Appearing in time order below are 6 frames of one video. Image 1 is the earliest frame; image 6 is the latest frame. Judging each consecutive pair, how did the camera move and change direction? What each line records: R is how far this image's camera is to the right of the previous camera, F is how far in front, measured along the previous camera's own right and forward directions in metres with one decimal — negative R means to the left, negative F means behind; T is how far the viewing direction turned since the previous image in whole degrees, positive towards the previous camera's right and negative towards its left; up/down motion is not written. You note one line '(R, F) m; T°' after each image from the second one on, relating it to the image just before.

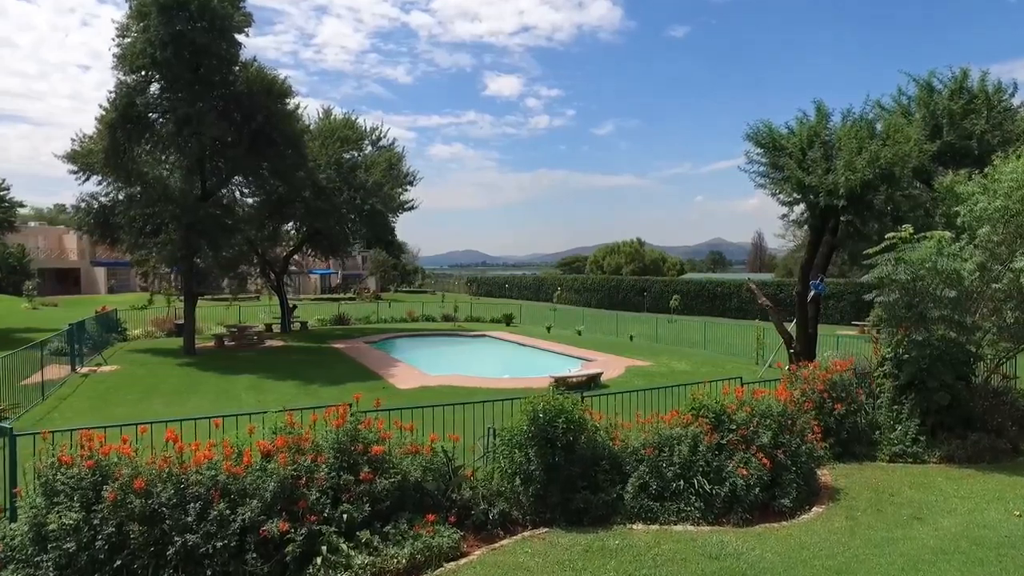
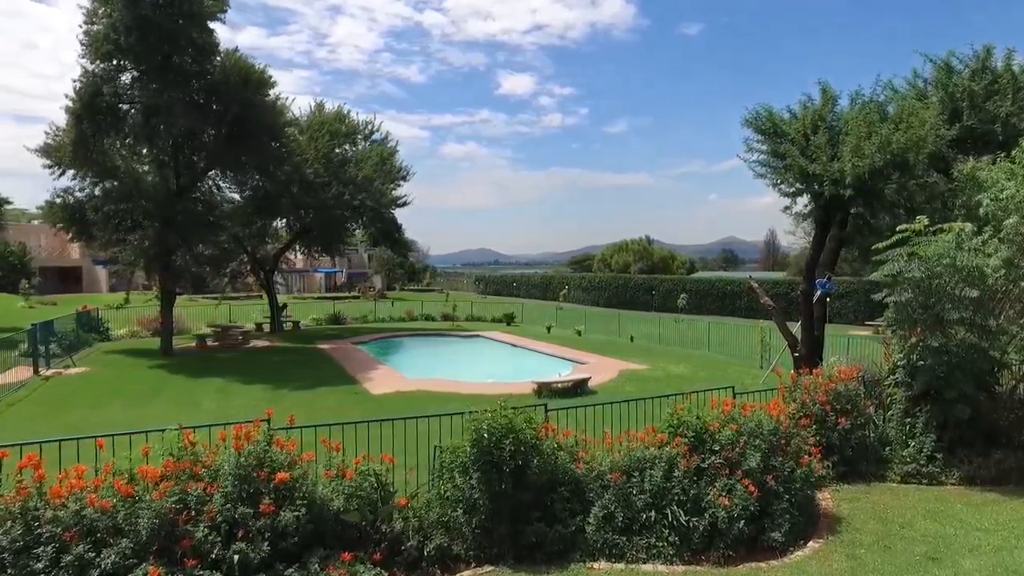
(+0.7, +1.1) m; -1°
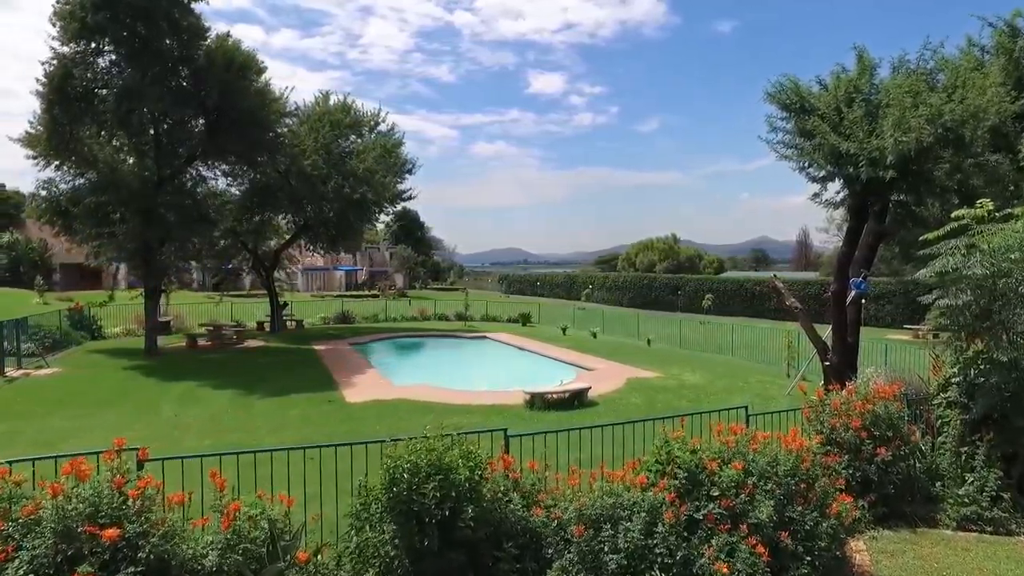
(+0.7, +1.5) m; -2°
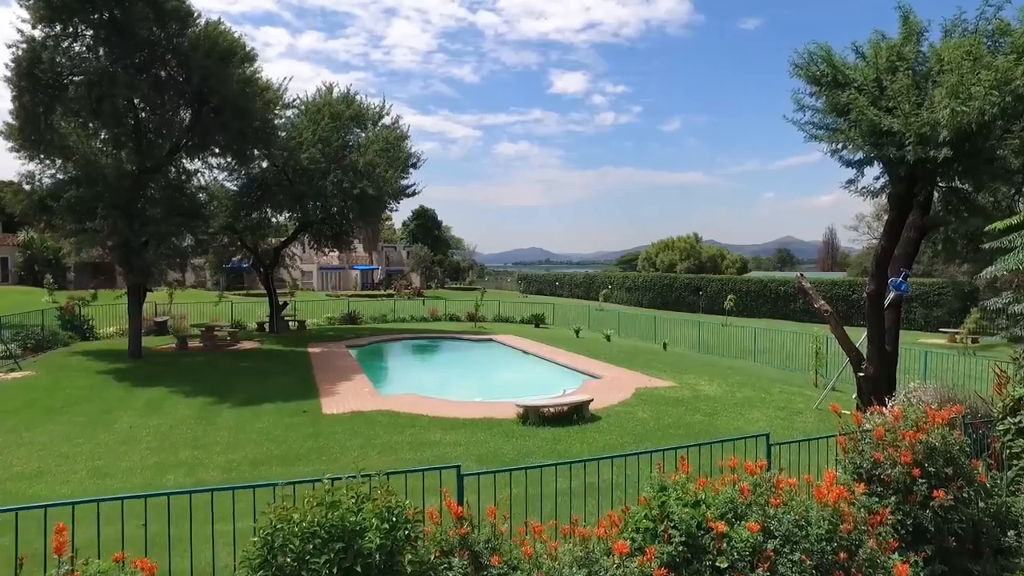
(+0.5, +1.3) m; -2°
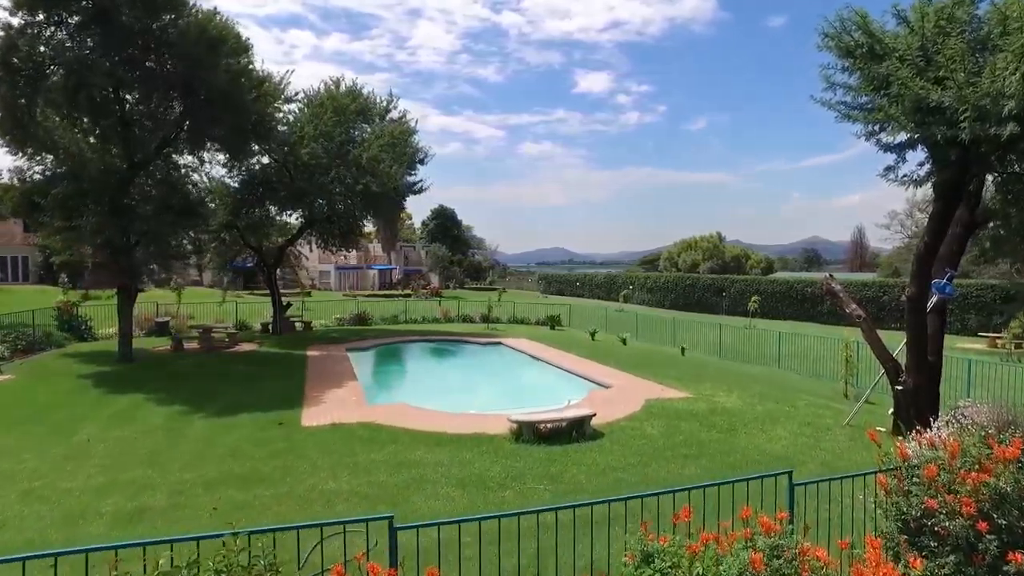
(+0.4, +1.1) m; -2°
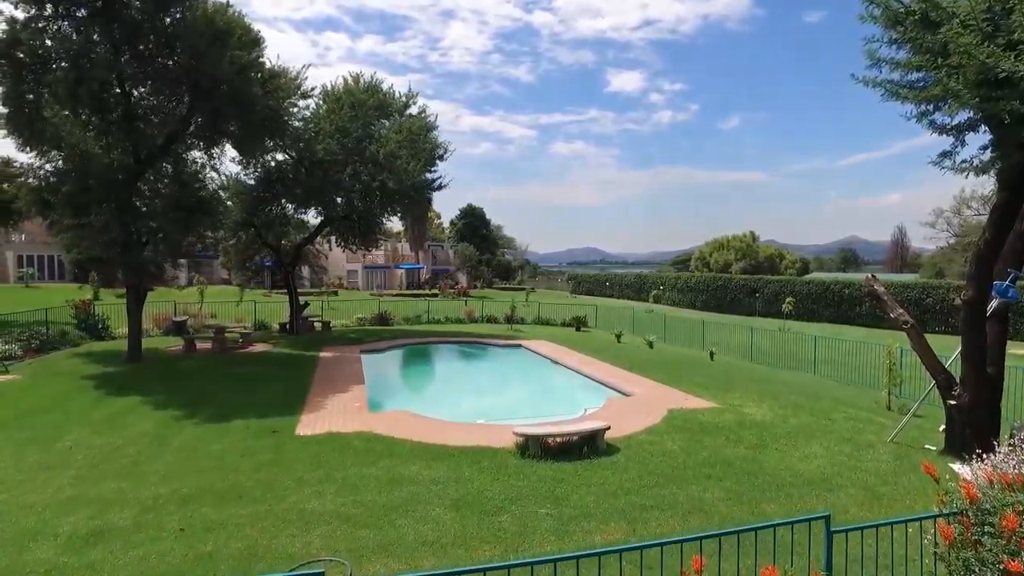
(+0.3, +0.8) m; -3°
